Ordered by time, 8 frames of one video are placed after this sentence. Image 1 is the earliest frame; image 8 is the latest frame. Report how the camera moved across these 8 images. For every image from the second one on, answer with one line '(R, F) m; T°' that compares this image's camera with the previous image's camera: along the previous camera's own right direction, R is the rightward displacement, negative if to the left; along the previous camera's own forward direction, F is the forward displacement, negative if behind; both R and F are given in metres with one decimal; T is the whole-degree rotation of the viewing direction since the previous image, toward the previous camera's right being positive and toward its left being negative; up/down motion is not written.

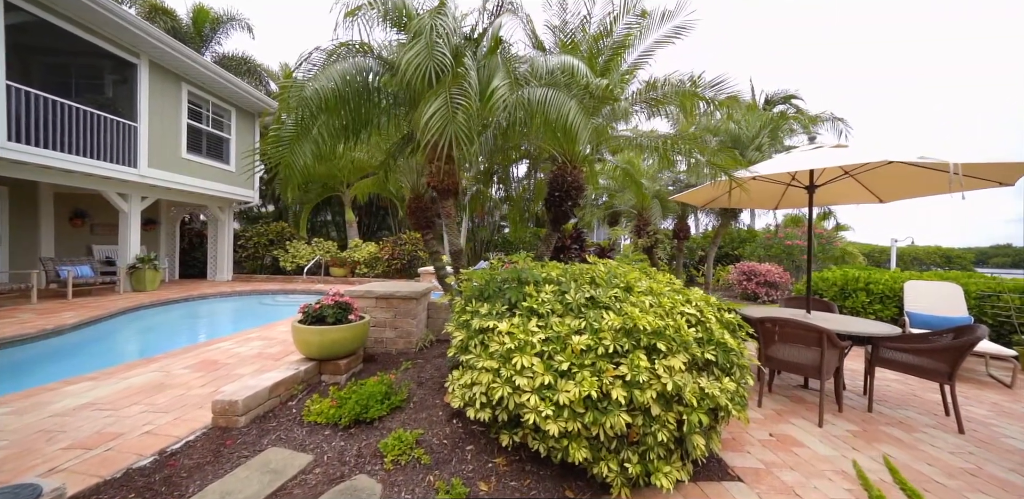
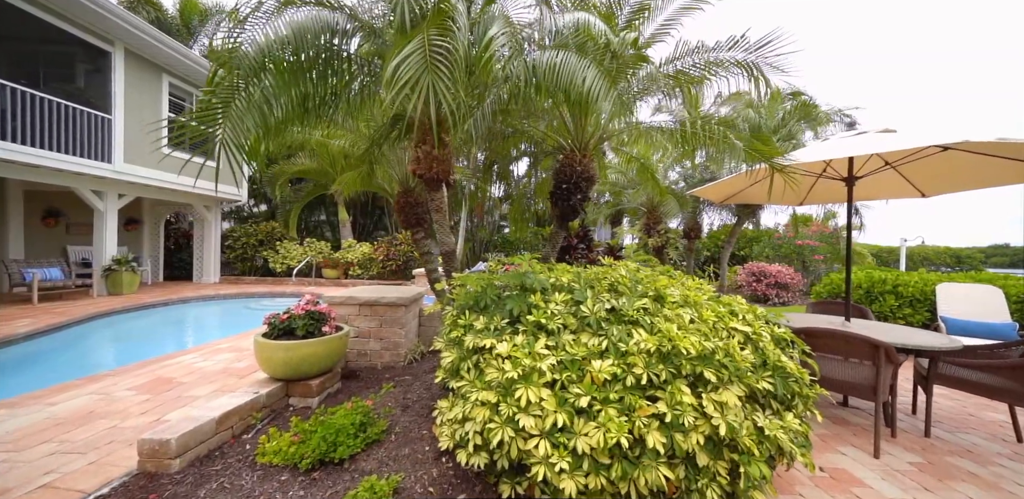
(0.0, +0.5) m; 0°
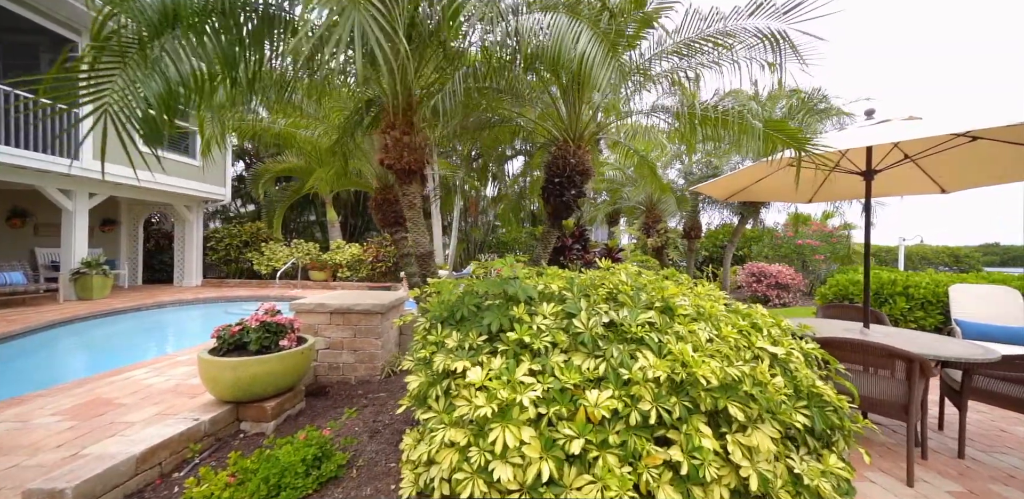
(+0.1, +0.3) m; 0°
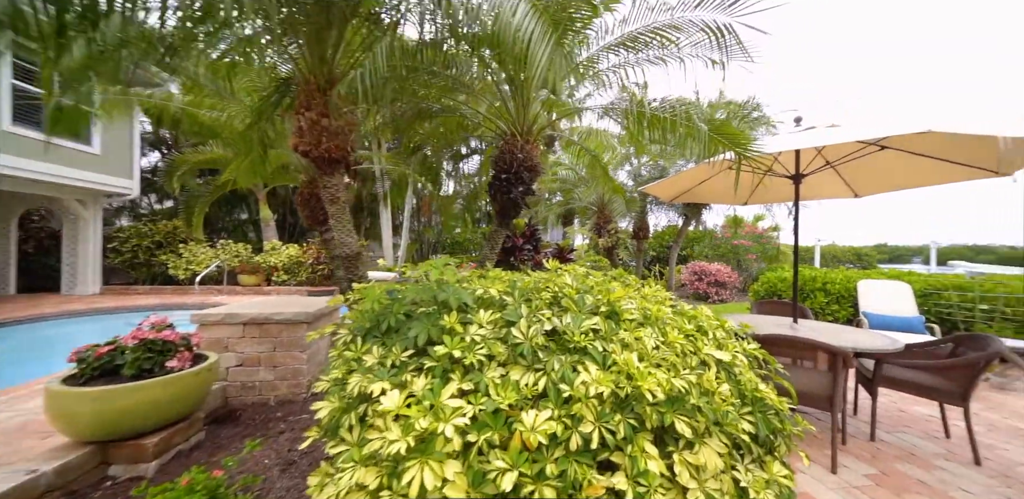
(+0.1, +0.2) m; +7°
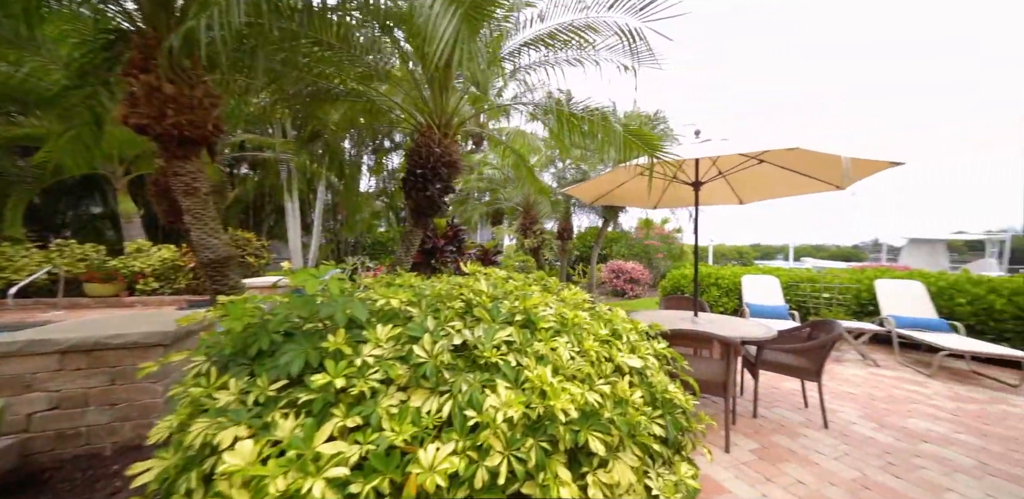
(+0.1, +0.1) m; +11°
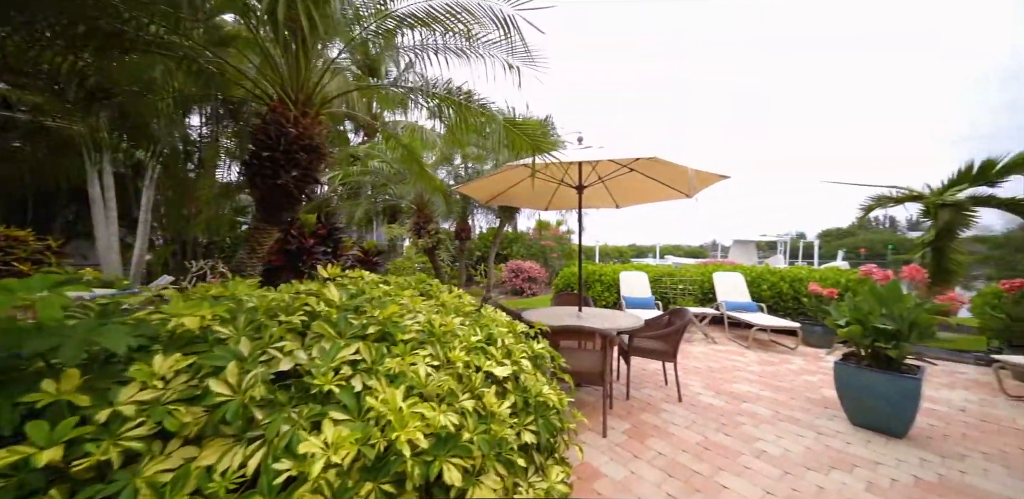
(+0.1, +0.1) m; +15°
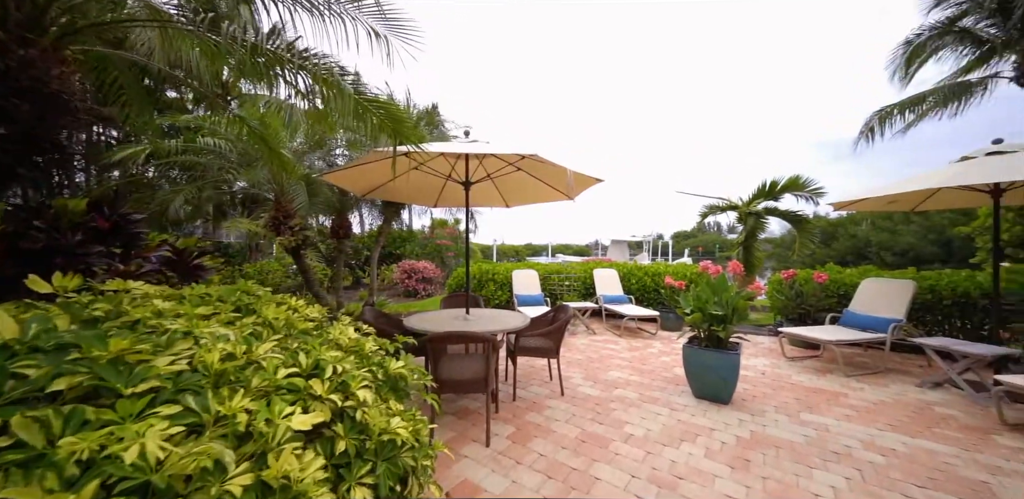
(+0.2, +0.3) m; +15°
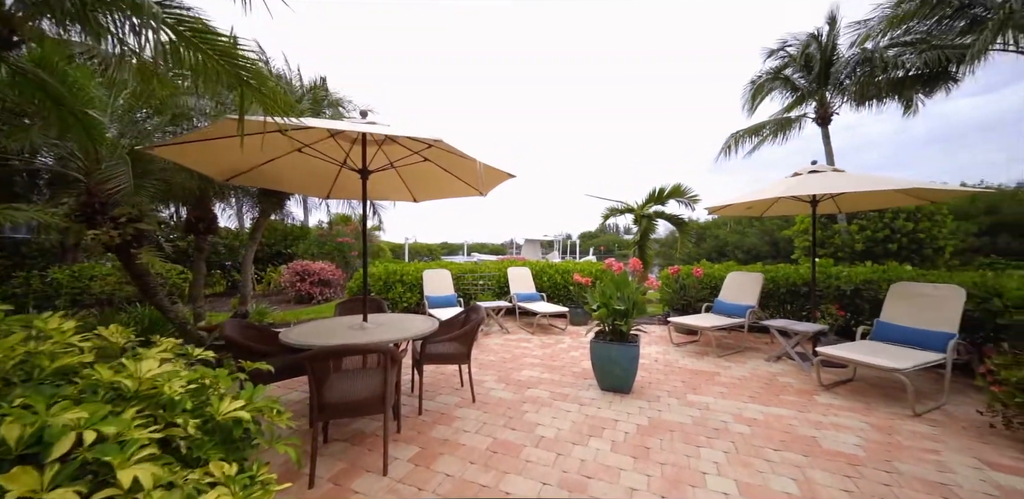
(+0.1, +0.4) m; +12°
